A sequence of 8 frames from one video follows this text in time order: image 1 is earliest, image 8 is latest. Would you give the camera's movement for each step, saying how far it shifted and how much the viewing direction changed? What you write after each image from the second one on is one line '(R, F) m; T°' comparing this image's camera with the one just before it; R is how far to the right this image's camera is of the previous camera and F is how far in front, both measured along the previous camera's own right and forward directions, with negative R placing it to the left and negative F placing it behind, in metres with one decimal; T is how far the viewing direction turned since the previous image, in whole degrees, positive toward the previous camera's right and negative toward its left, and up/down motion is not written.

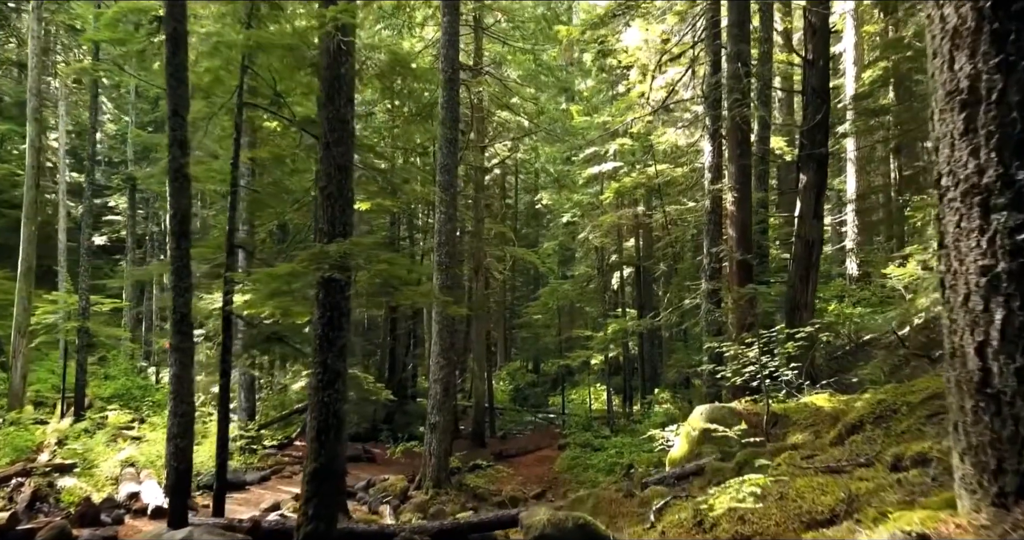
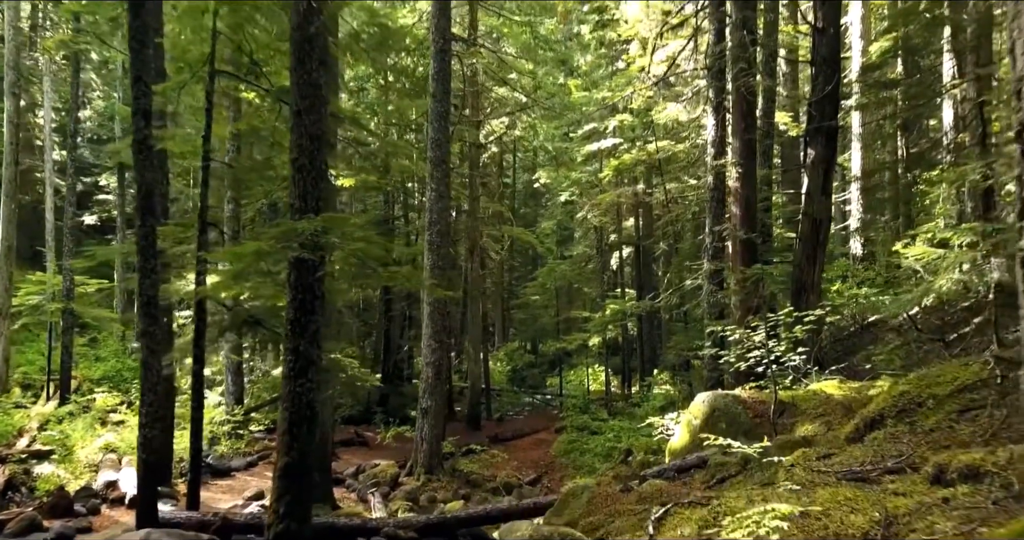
(+0.1, +0.5) m; 0°
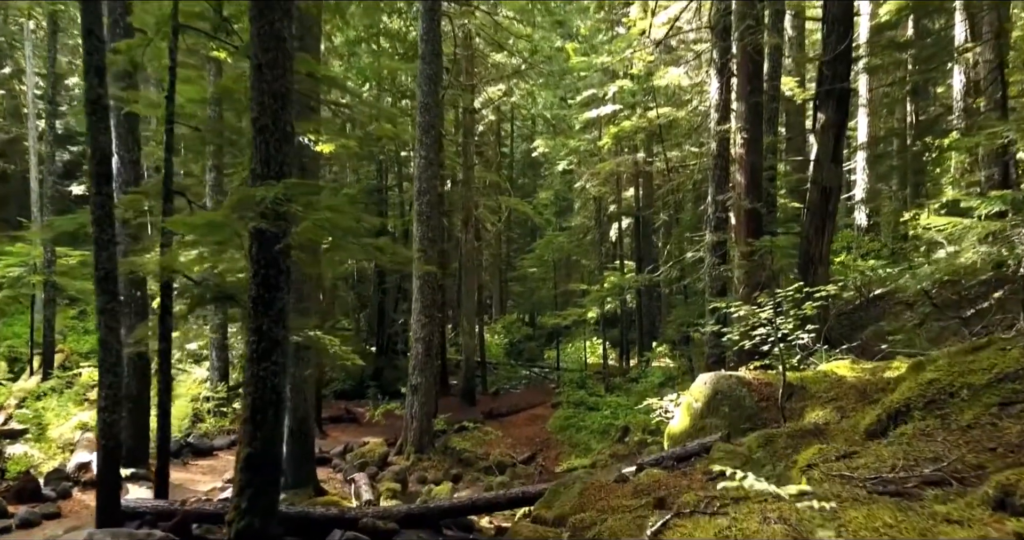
(+0.1, +0.6) m; 0°
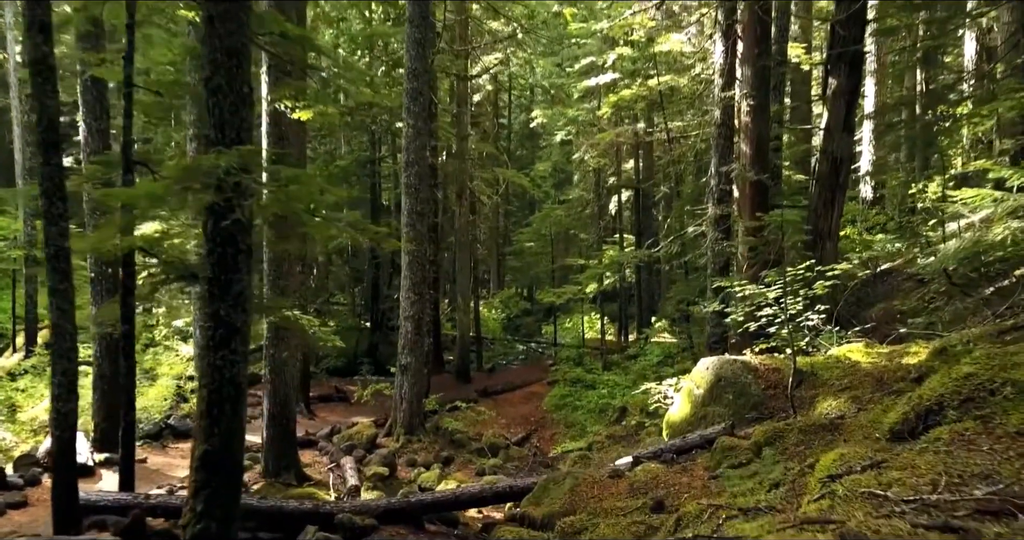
(+0.1, +0.5) m; 0°
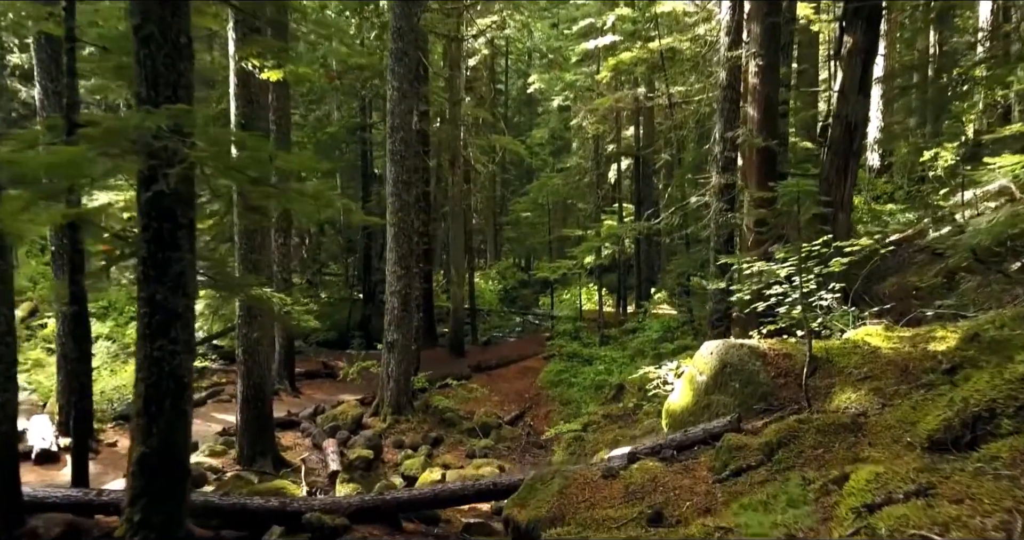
(+0.1, +0.6) m; 0°
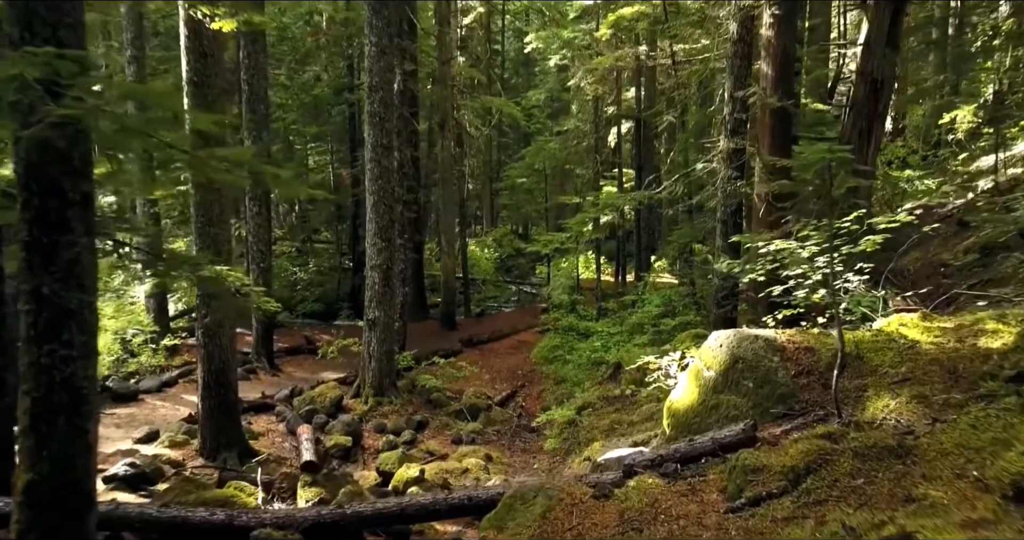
(+0.1, +0.8) m; 0°
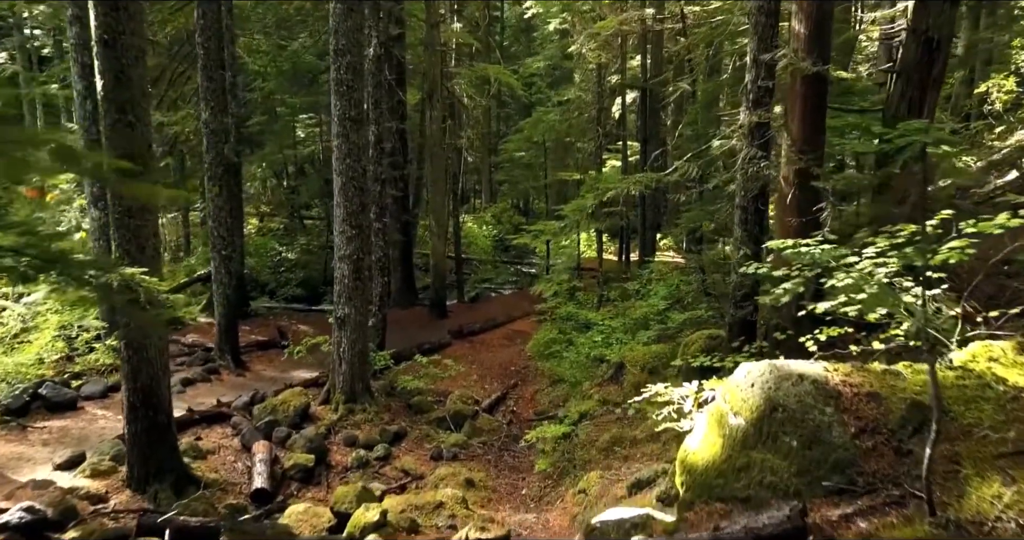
(+0.2, +1.3) m; 0°
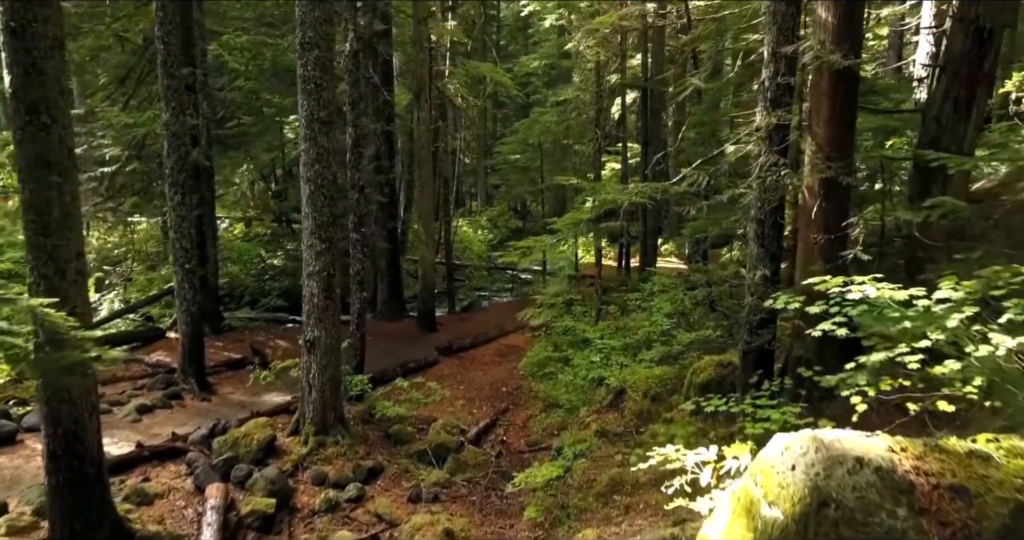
(+0.1, +0.9) m; 0°
